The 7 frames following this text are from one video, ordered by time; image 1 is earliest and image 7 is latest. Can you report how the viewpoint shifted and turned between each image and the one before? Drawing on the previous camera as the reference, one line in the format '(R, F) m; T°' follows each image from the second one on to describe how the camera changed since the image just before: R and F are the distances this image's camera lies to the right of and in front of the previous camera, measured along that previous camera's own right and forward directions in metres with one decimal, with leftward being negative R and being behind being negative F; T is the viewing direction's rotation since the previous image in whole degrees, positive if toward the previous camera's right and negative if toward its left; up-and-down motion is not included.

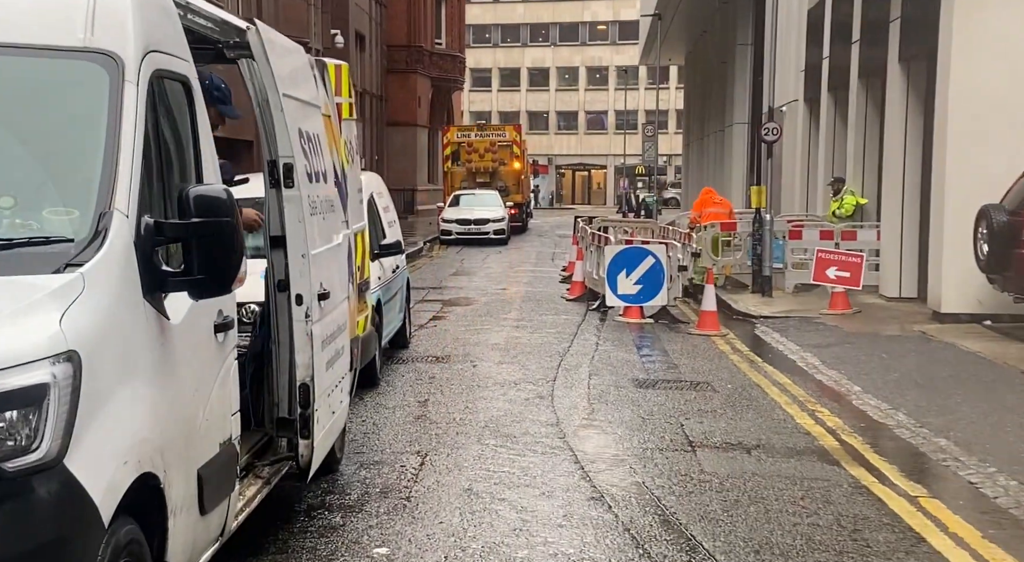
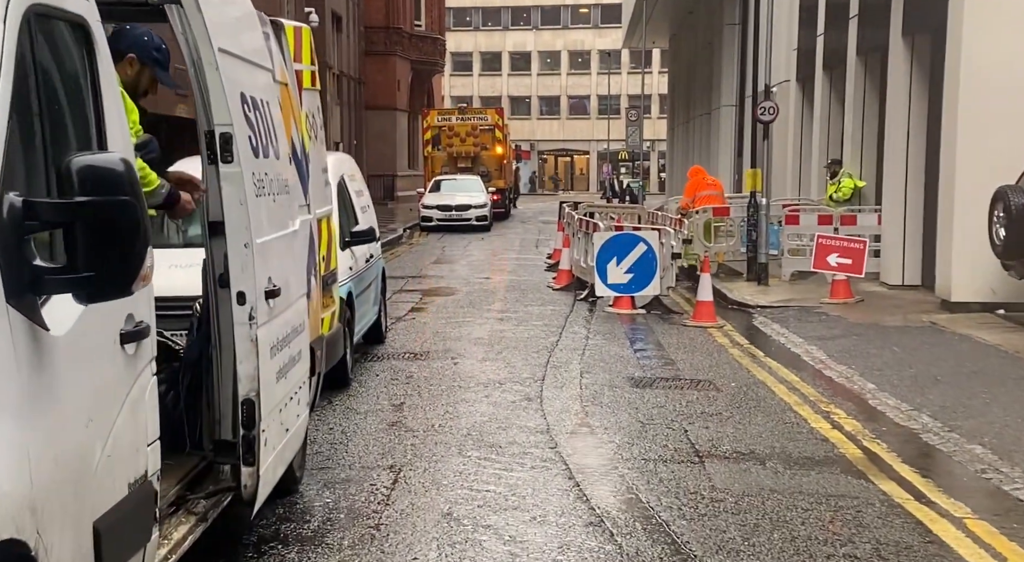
(0.0, +0.9) m; +1°
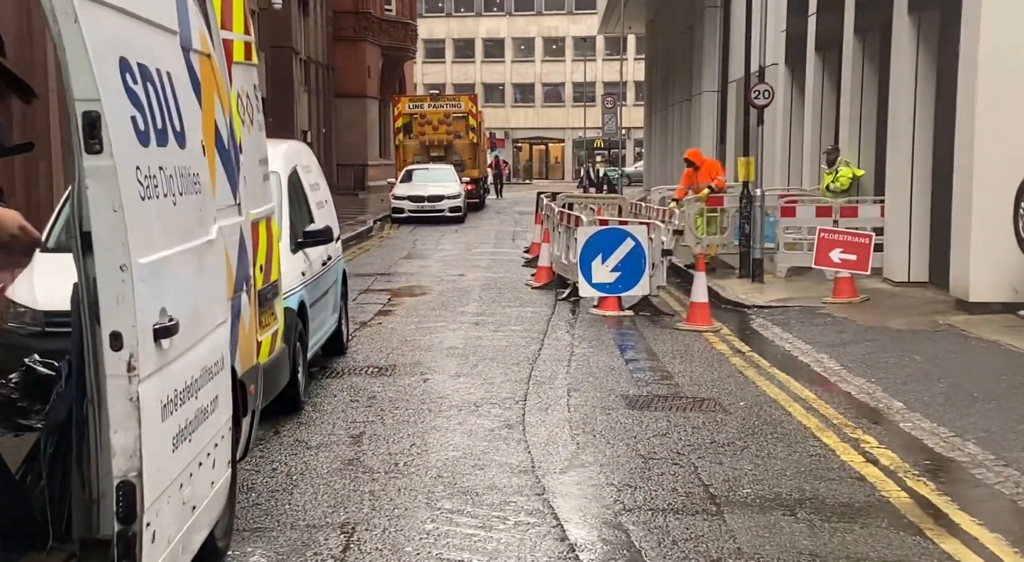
(0.0, +1.2) m; +1°
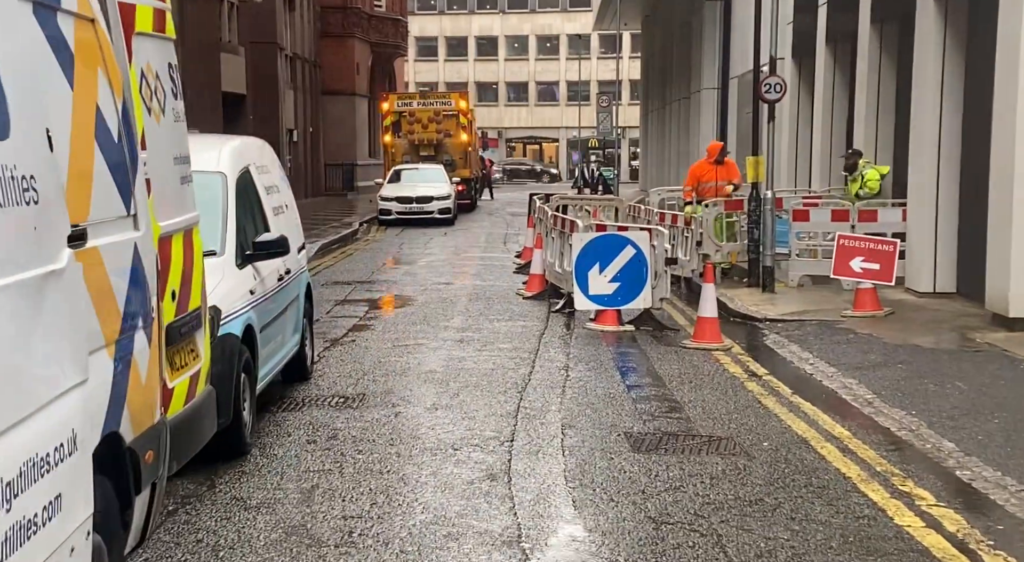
(+0.1, +1.2) m; 0°
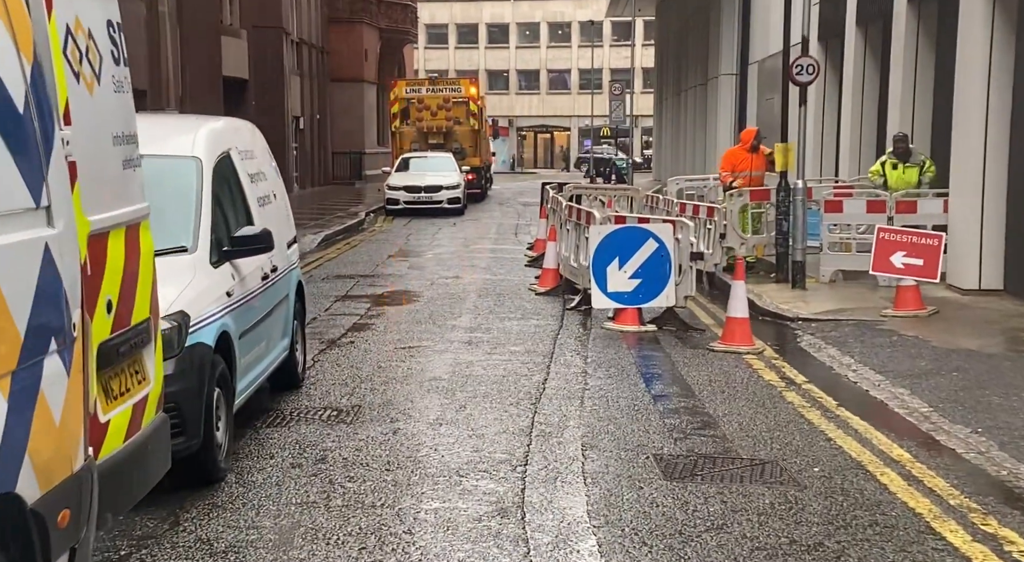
(0.0, +0.9) m; 0°
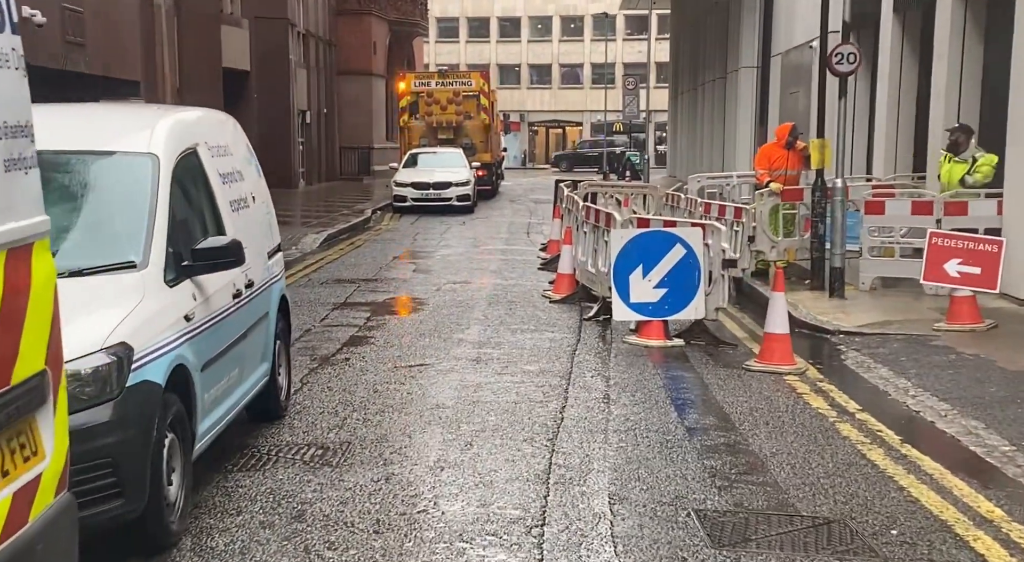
(0.0, +1.1) m; -1°
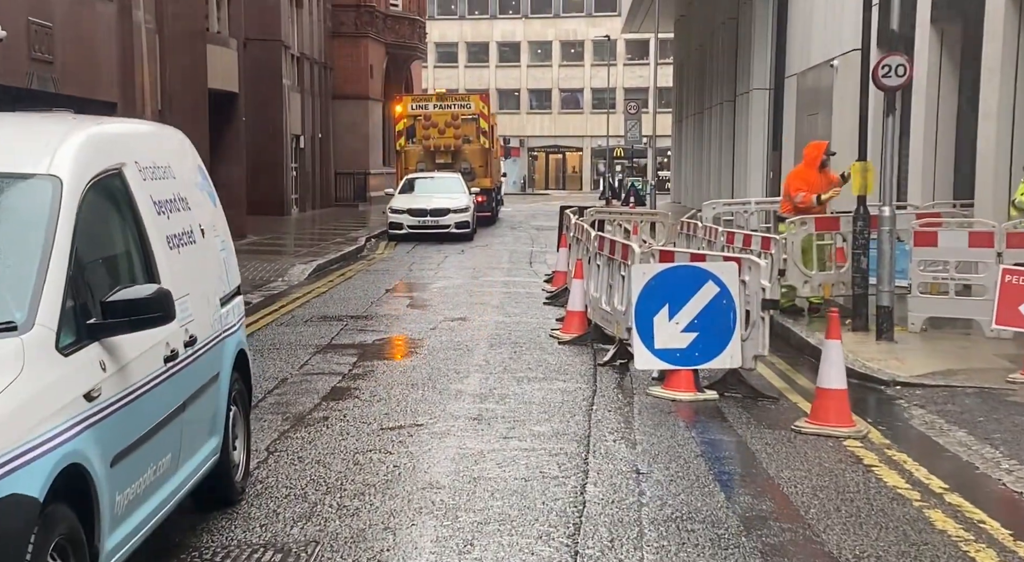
(-0.1, +1.4) m; 0°
